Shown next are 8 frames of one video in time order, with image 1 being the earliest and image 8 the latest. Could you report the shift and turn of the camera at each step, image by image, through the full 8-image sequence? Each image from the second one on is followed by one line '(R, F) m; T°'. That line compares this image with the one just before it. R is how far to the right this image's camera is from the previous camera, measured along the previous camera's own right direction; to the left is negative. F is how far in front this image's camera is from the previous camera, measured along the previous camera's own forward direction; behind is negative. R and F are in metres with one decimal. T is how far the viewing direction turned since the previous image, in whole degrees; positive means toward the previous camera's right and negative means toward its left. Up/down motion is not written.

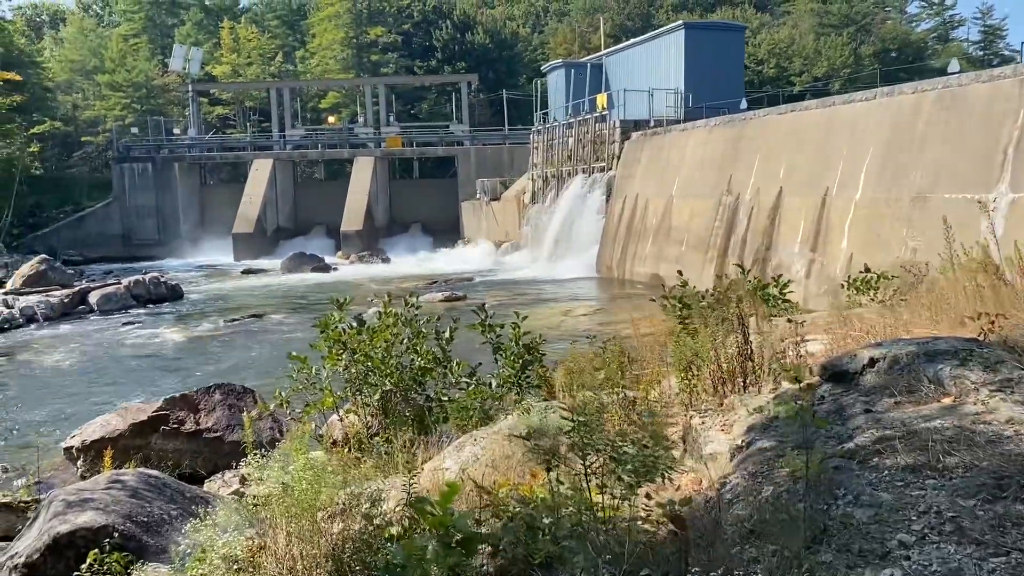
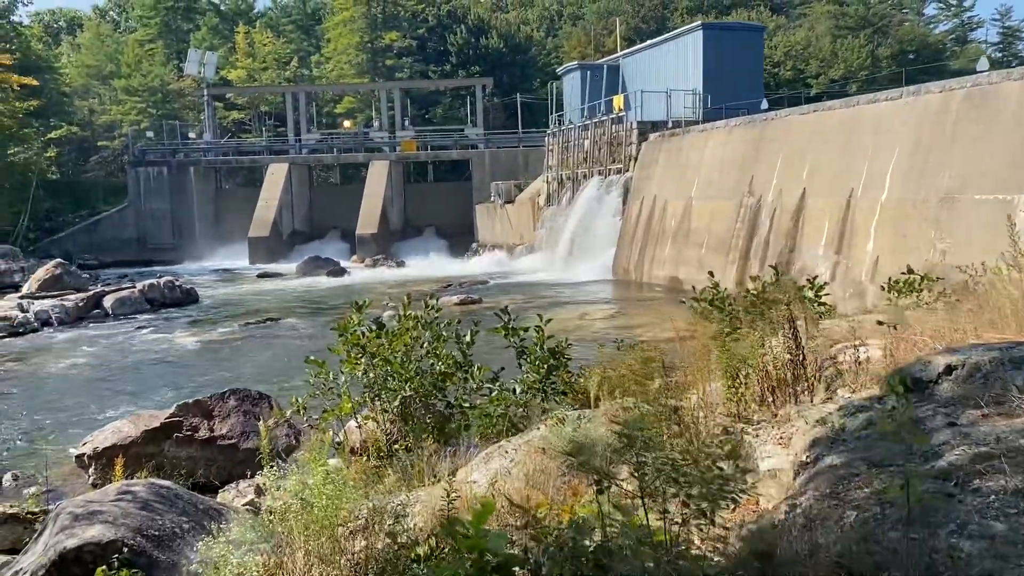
(-0.1, +0.2) m; -1°
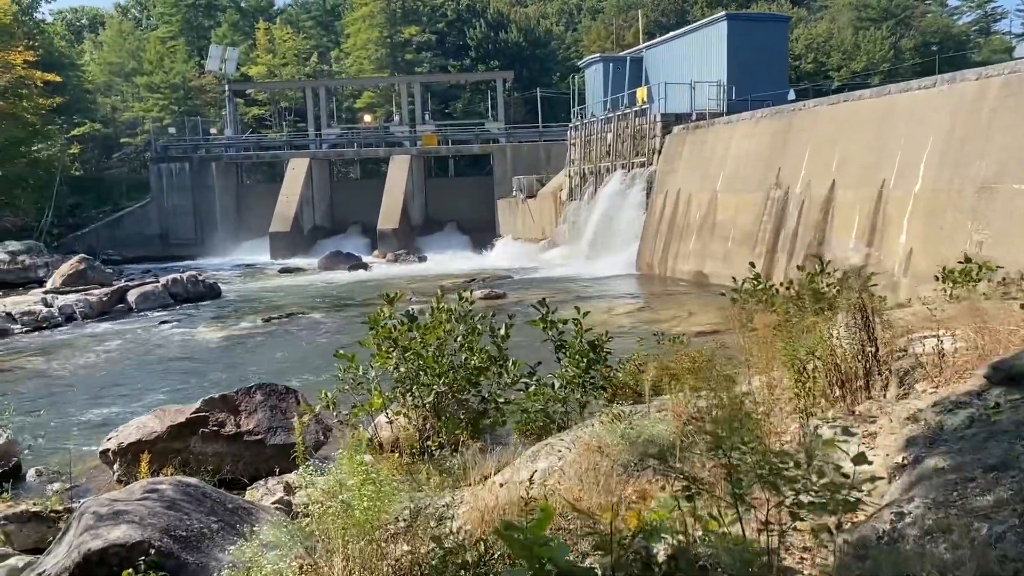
(-0.1, +0.2) m; -1°
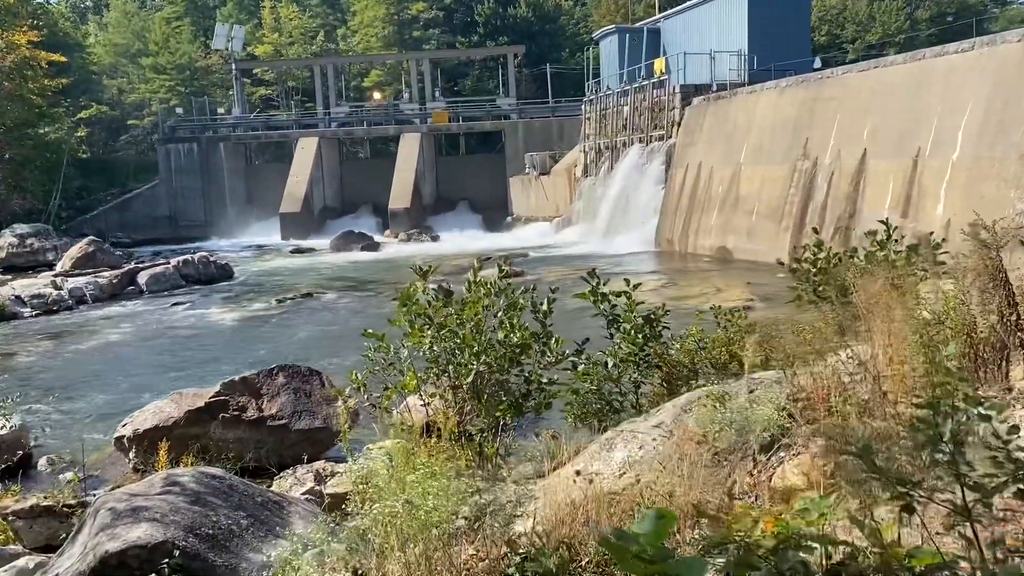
(-0.2, +0.4) m; -1°
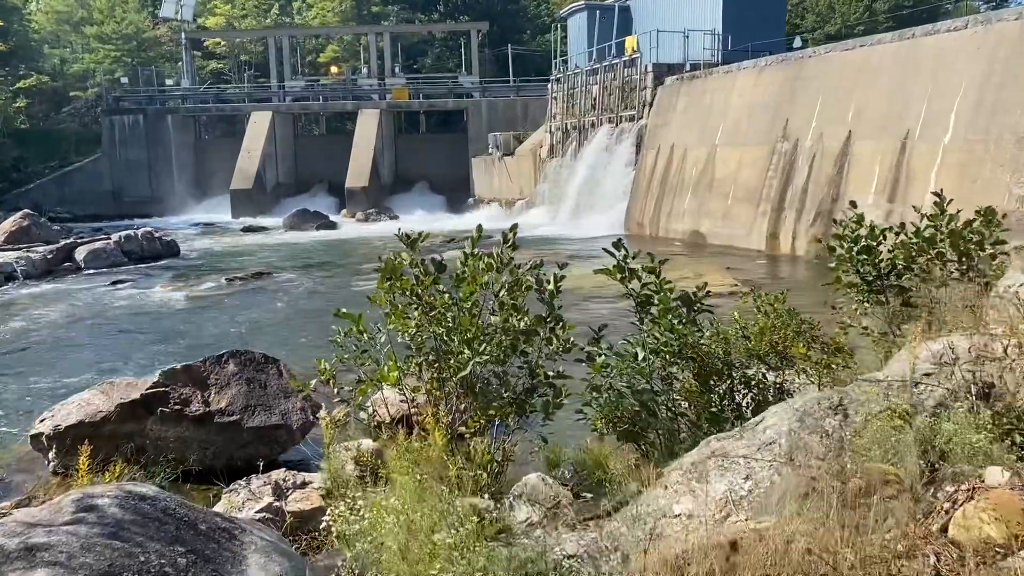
(-0.2, +0.8) m; +3°
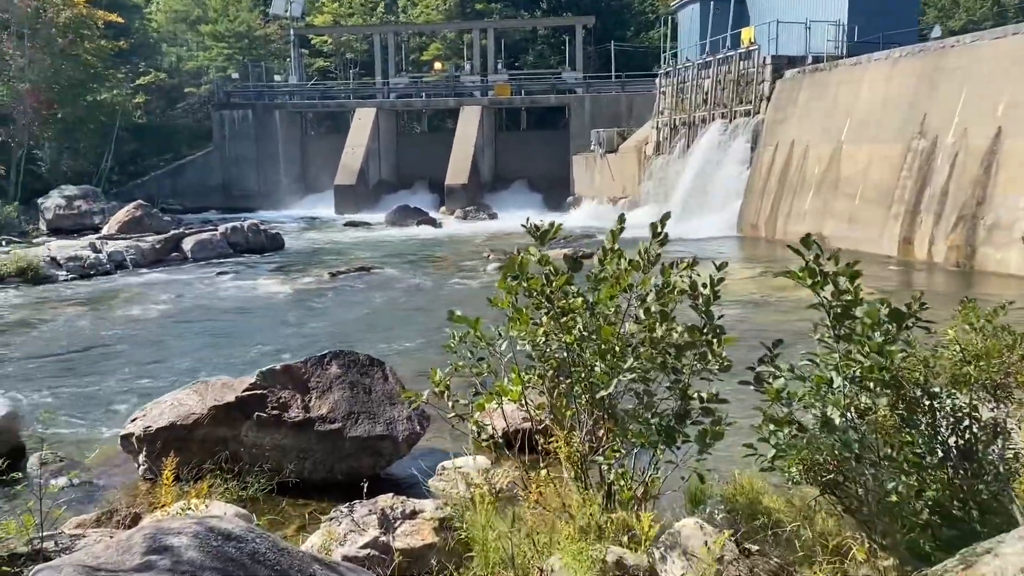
(-0.2, +0.6) m; -6°
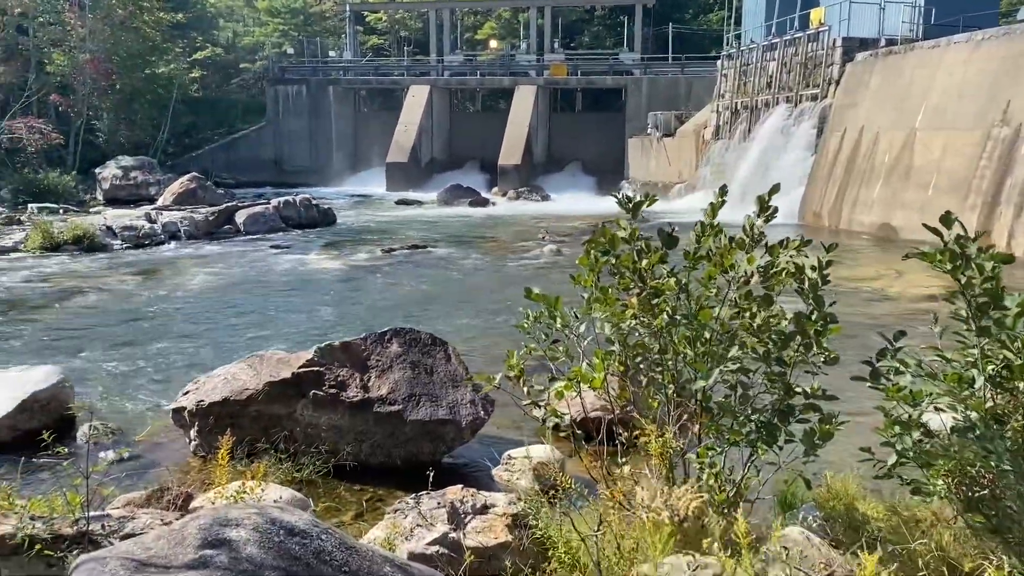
(-0.1, +0.3) m; -3°
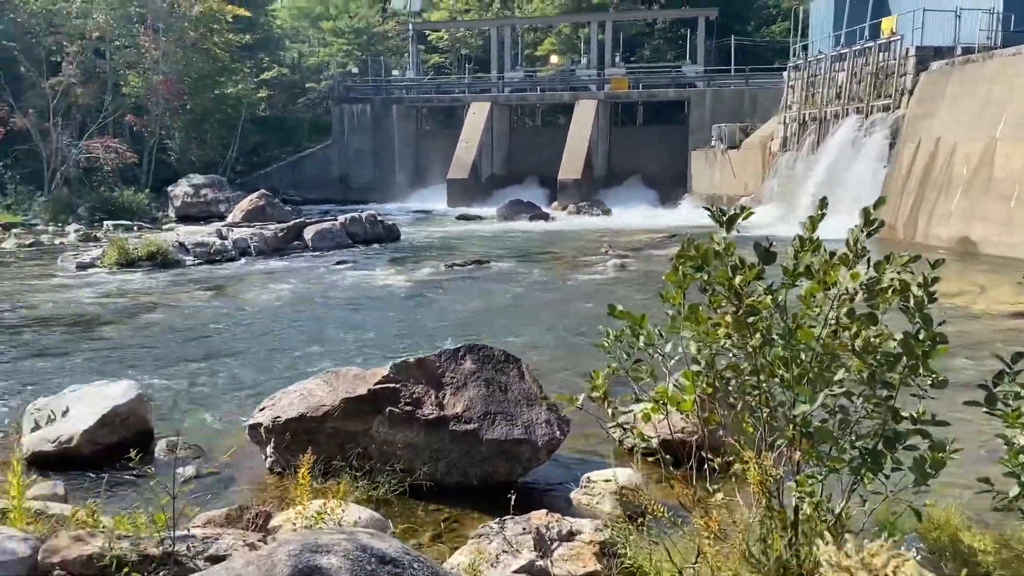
(-0.1, +0.1) m; -4°
